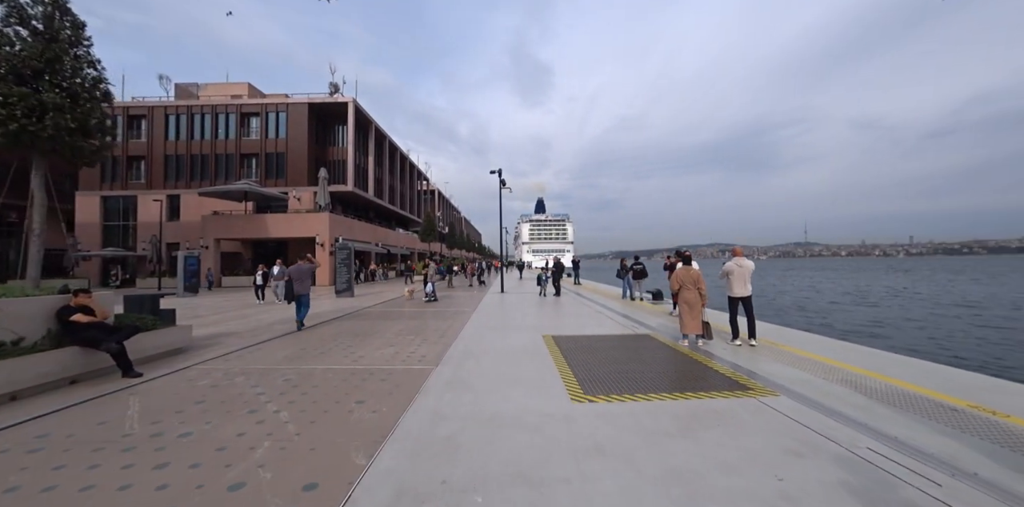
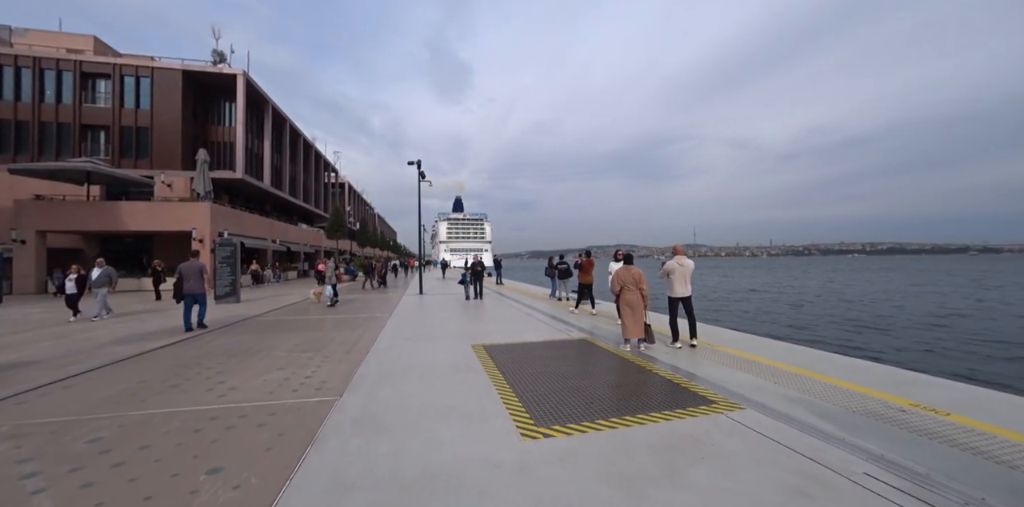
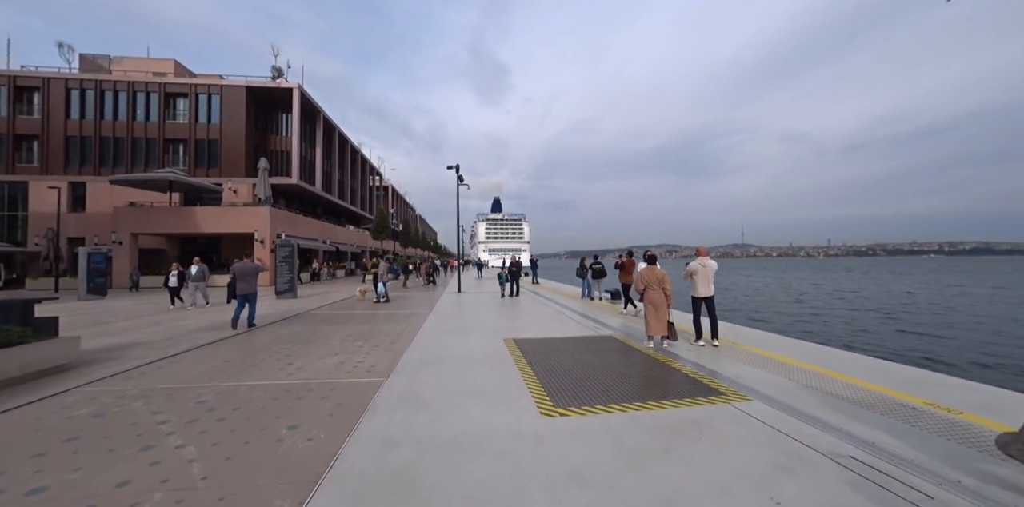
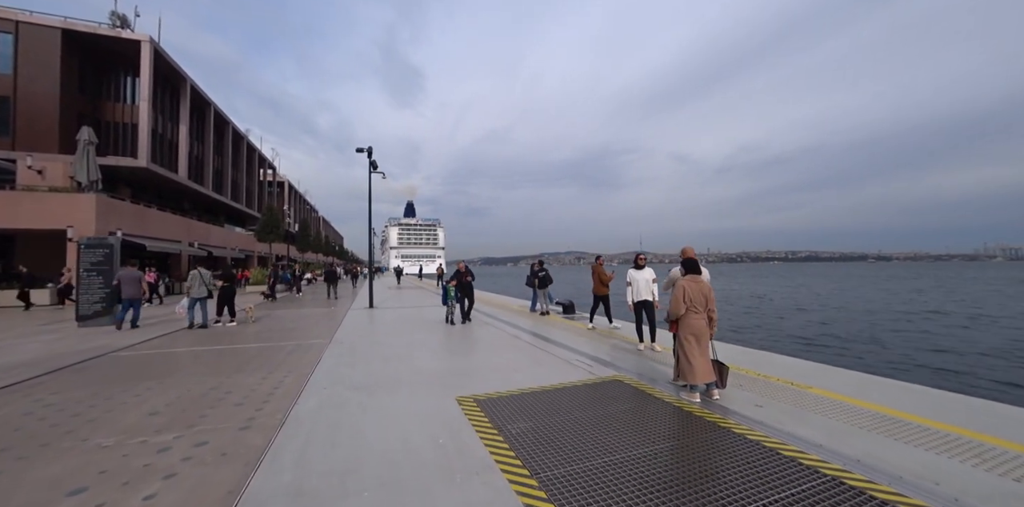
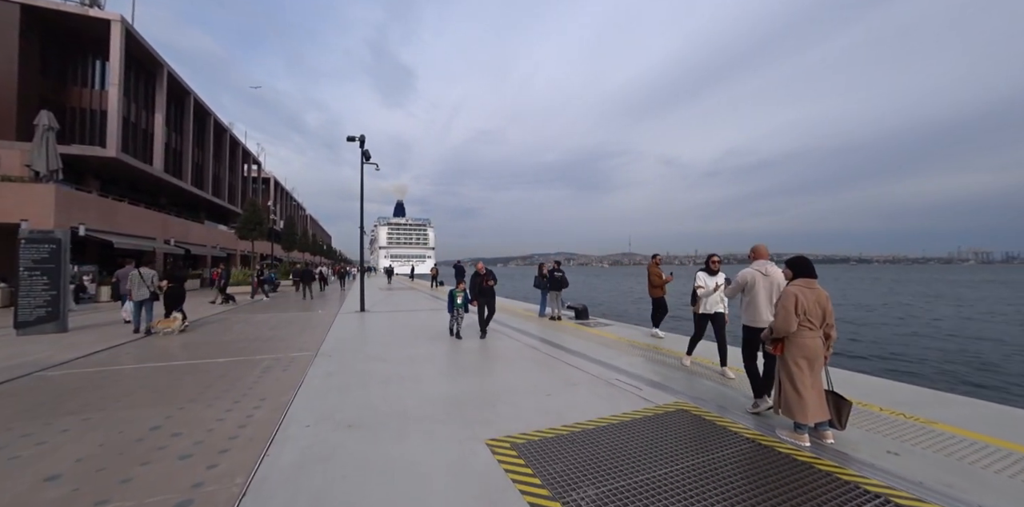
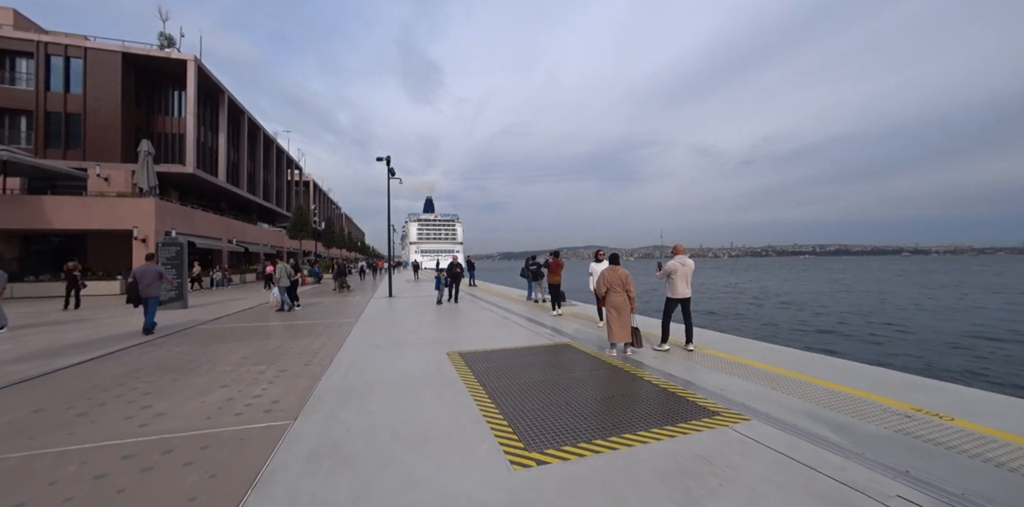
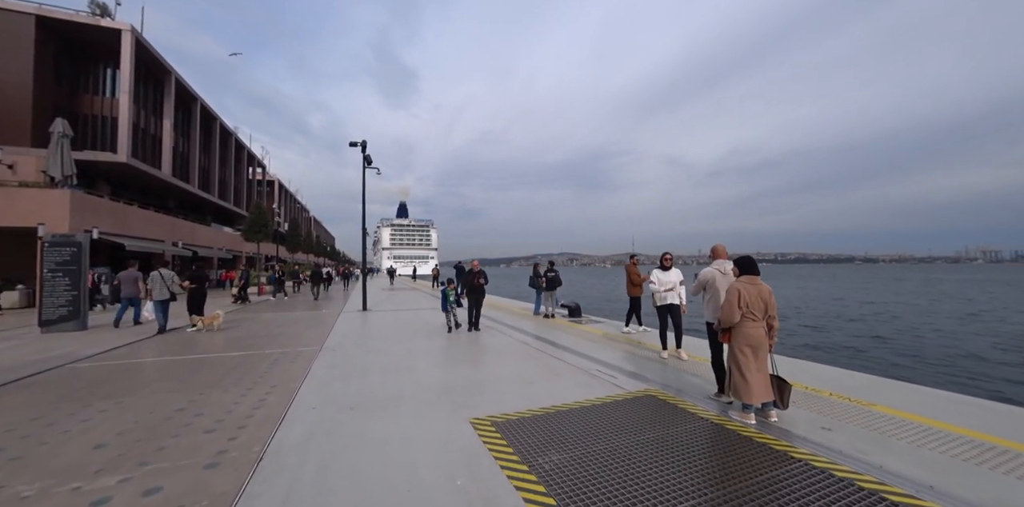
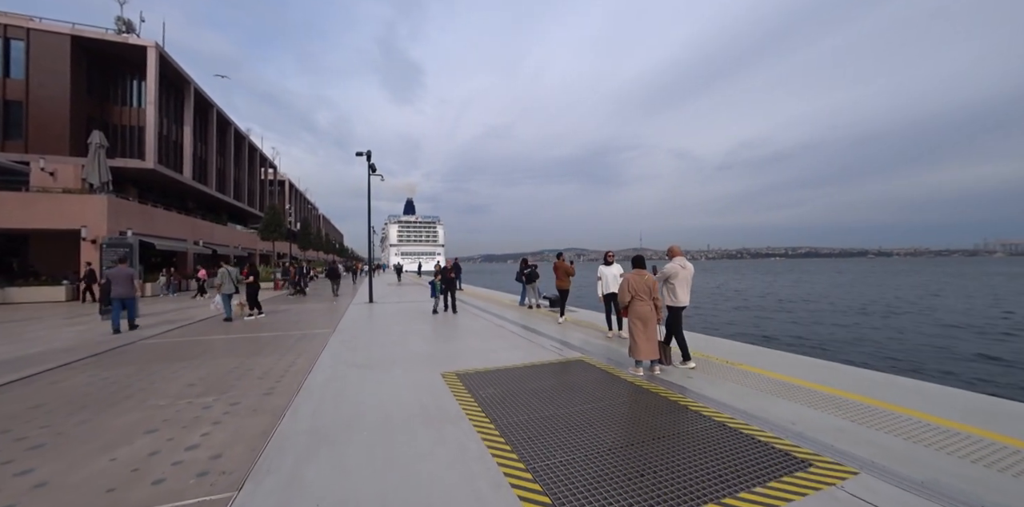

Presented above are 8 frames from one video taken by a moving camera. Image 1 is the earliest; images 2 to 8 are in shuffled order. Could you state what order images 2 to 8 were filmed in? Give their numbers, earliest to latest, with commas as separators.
3, 2, 6, 8, 4, 7, 5
